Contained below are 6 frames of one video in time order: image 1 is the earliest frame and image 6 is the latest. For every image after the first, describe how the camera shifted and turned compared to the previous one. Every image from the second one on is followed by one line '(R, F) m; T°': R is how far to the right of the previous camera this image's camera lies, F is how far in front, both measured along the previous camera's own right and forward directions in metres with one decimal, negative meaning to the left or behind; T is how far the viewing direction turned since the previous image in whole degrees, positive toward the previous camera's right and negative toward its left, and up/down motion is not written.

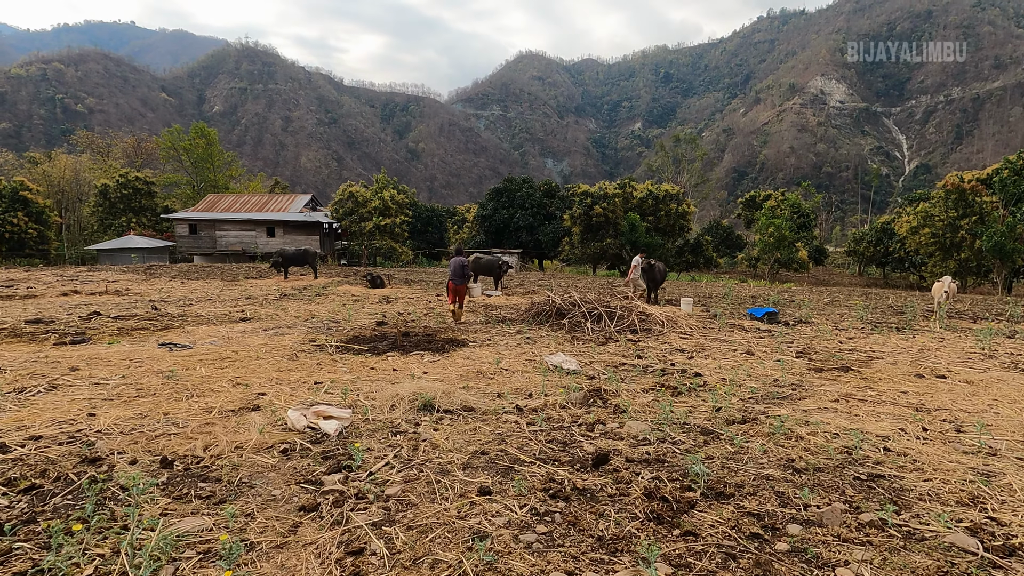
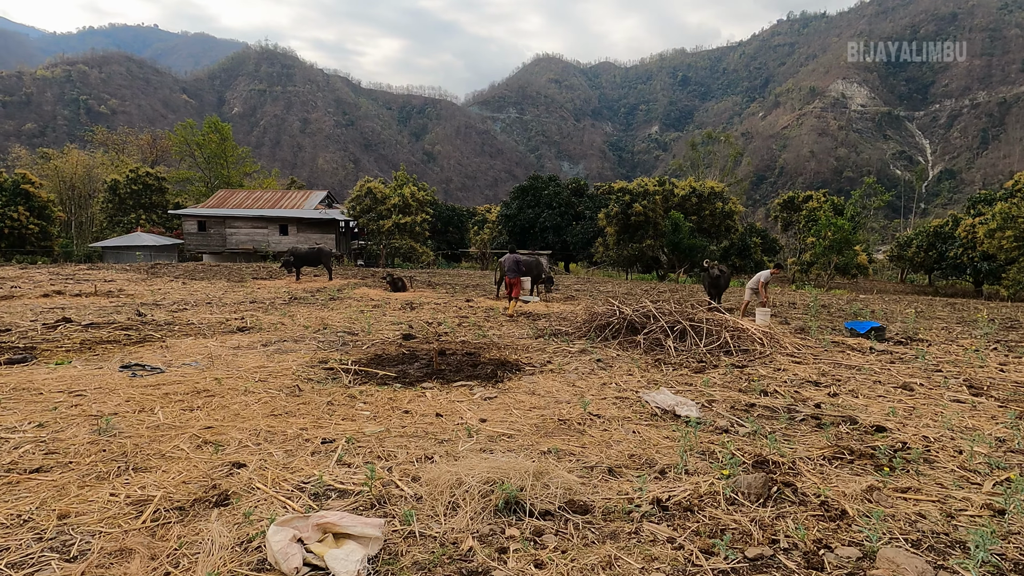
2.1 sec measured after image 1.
(-0.5, +1.6) m; -1°
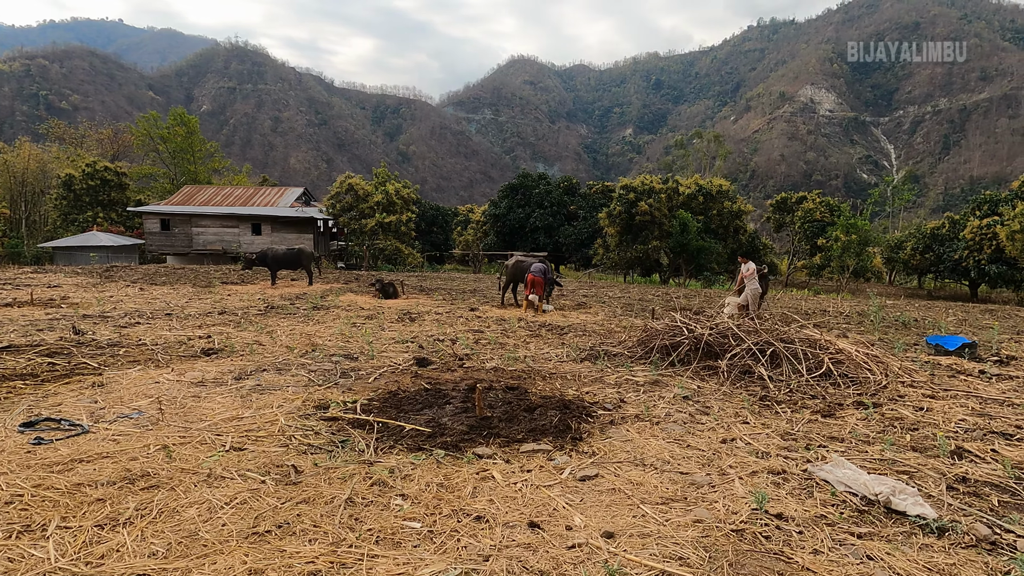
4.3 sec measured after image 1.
(-0.6, +1.4) m; +2°
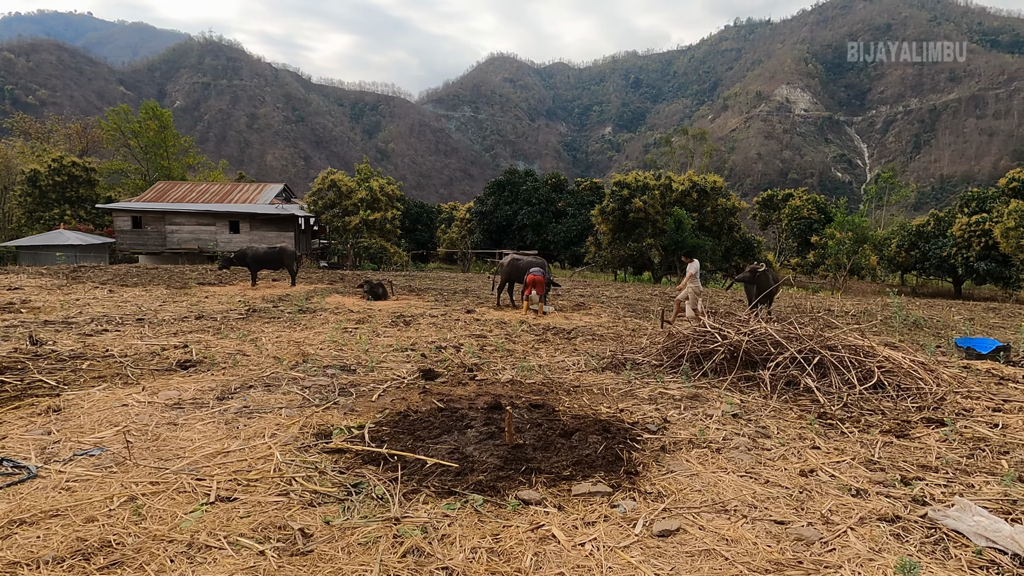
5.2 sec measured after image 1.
(-0.3, +0.5) m; +2°
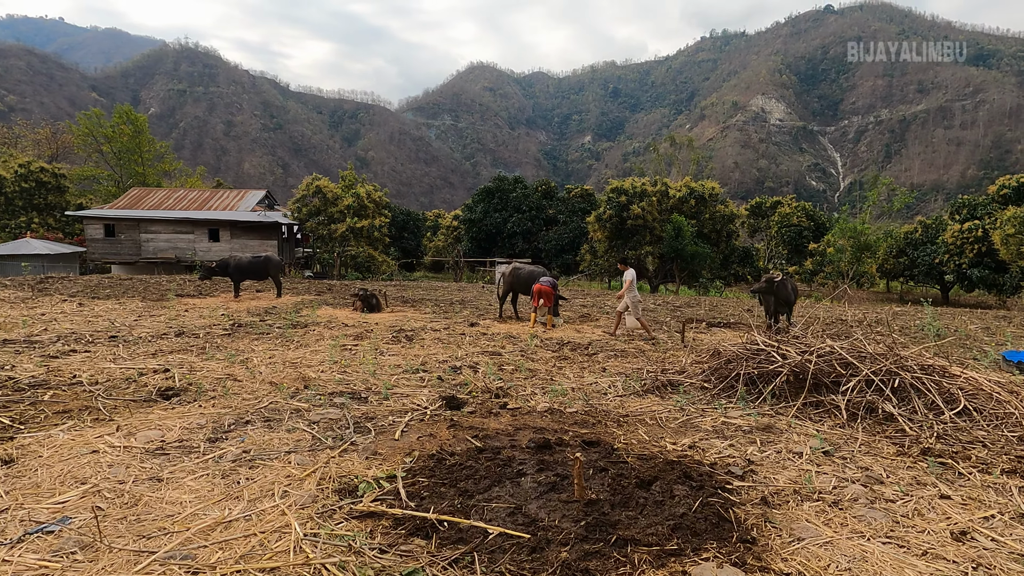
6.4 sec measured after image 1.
(-0.4, +0.6) m; +2°
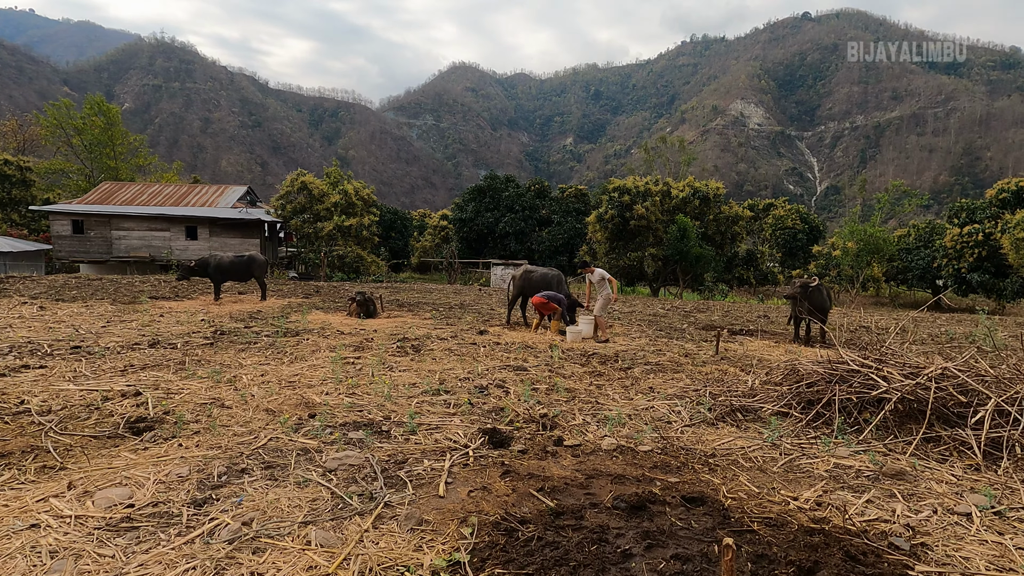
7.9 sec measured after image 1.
(-0.4, +0.8) m; +2°
